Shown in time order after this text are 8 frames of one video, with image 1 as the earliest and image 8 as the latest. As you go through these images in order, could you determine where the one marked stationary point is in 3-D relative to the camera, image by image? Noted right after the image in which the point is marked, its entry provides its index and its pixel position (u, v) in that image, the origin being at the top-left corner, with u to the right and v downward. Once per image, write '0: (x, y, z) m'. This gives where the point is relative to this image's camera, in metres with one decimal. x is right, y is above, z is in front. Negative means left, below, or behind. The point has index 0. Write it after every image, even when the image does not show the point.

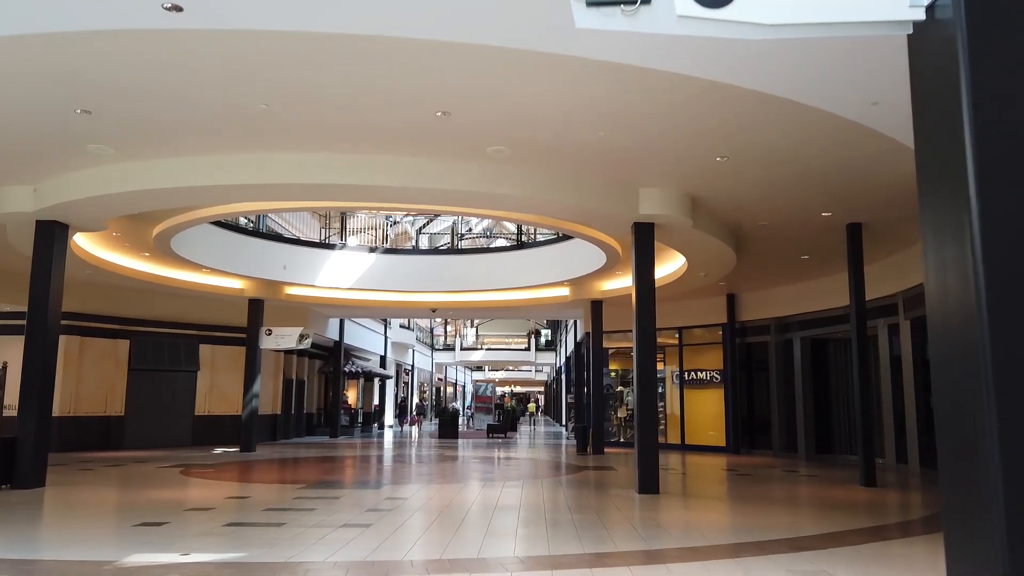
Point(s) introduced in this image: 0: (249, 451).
0: (-6.2, -3.8, +17.9) m
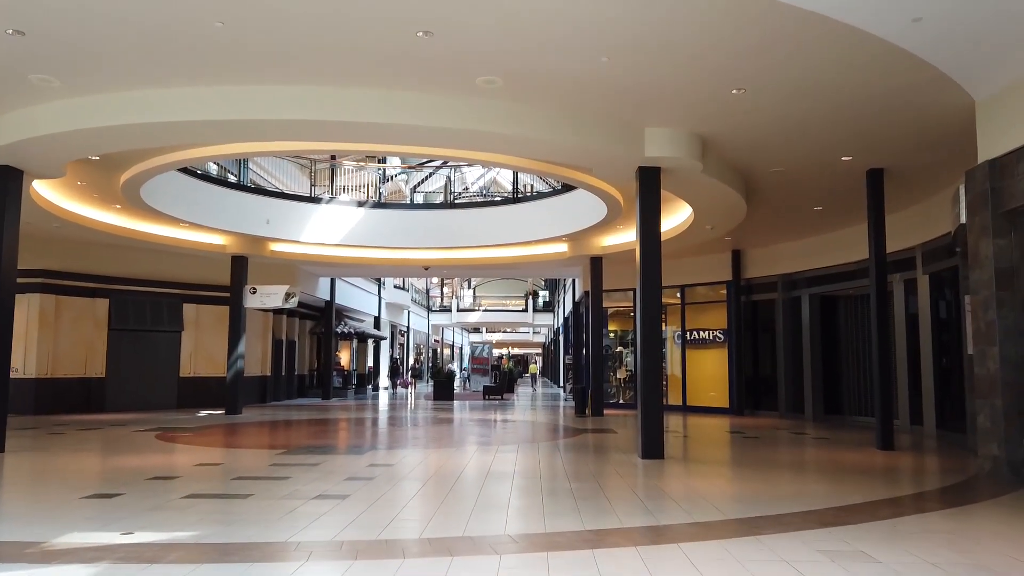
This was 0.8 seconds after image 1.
0: (-6.3, -2.8, +17.2) m
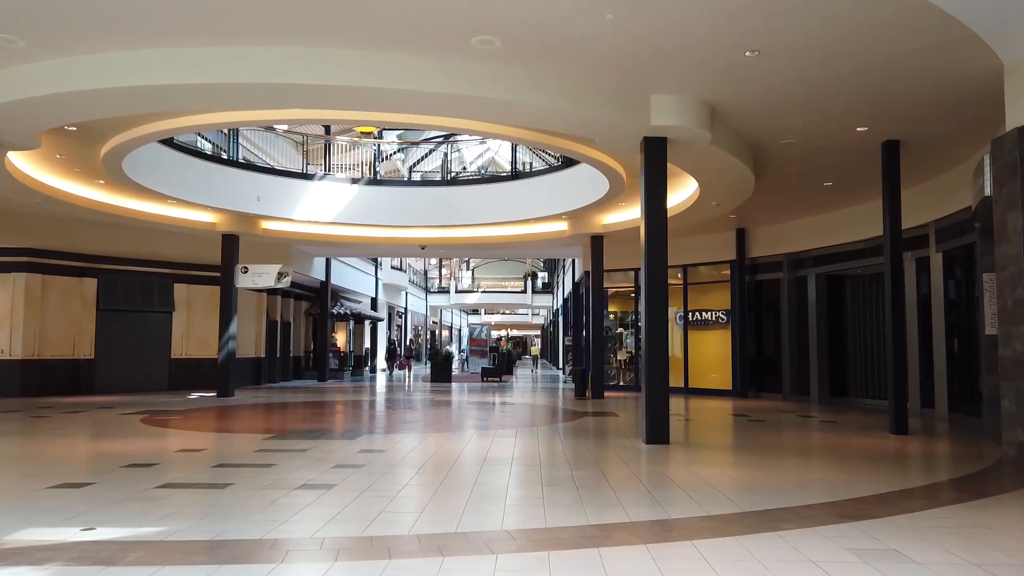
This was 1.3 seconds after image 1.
0: (-6.3, -2.4, +16.8) m
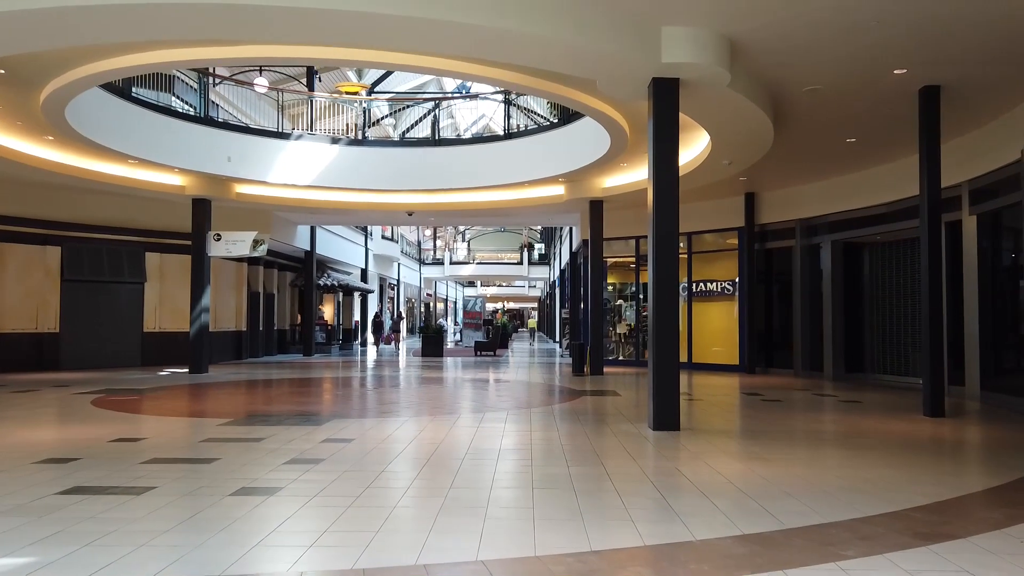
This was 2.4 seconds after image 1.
0: (-6.4, -1.7, +15.8) m
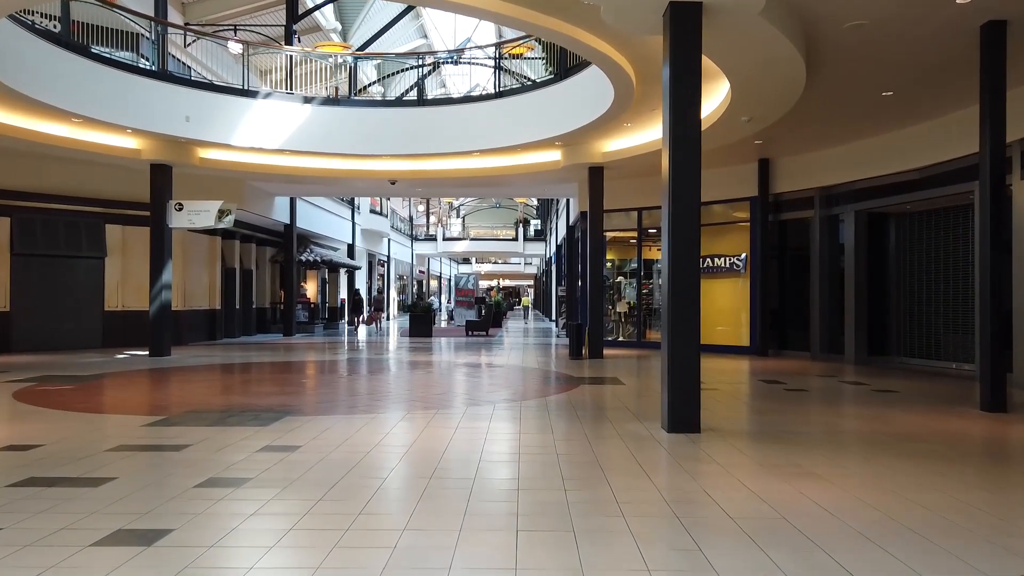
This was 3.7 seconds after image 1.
0: (-6.6, -1.3, +14.4) m
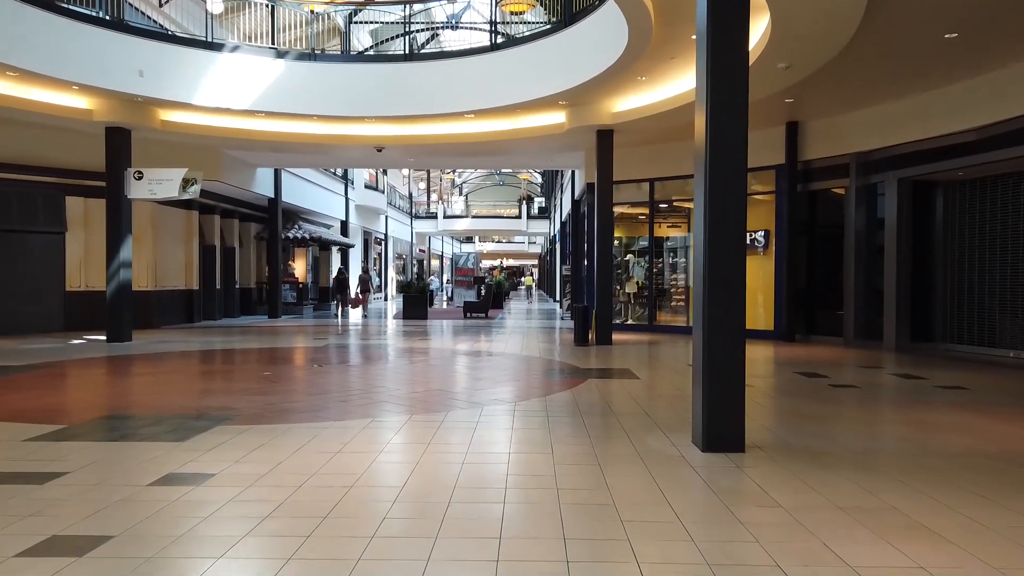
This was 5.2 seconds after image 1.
0: (-6.6, -0.9, +13.0) m
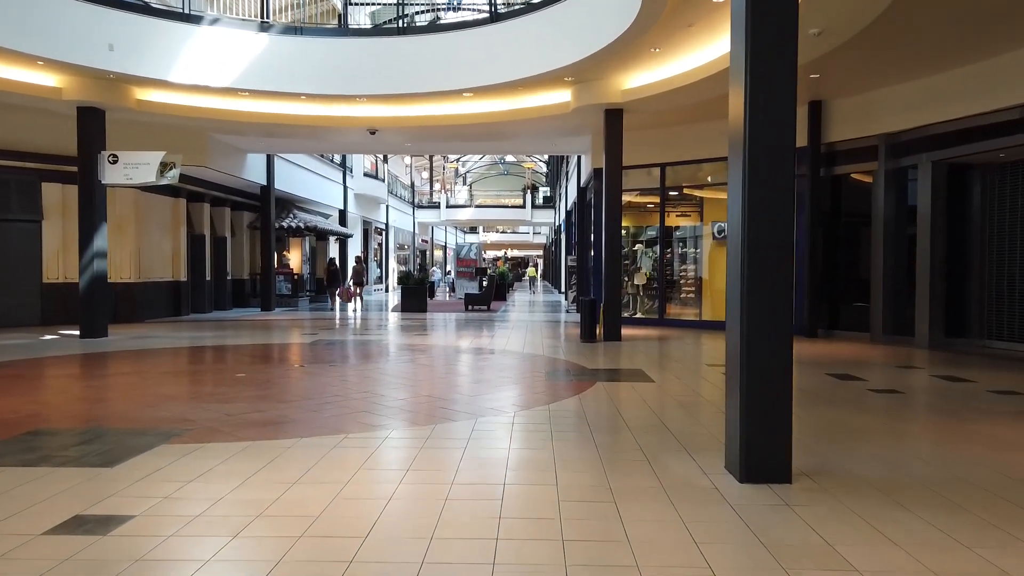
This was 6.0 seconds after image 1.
0: (-6.6, -0.8, +12.2) m
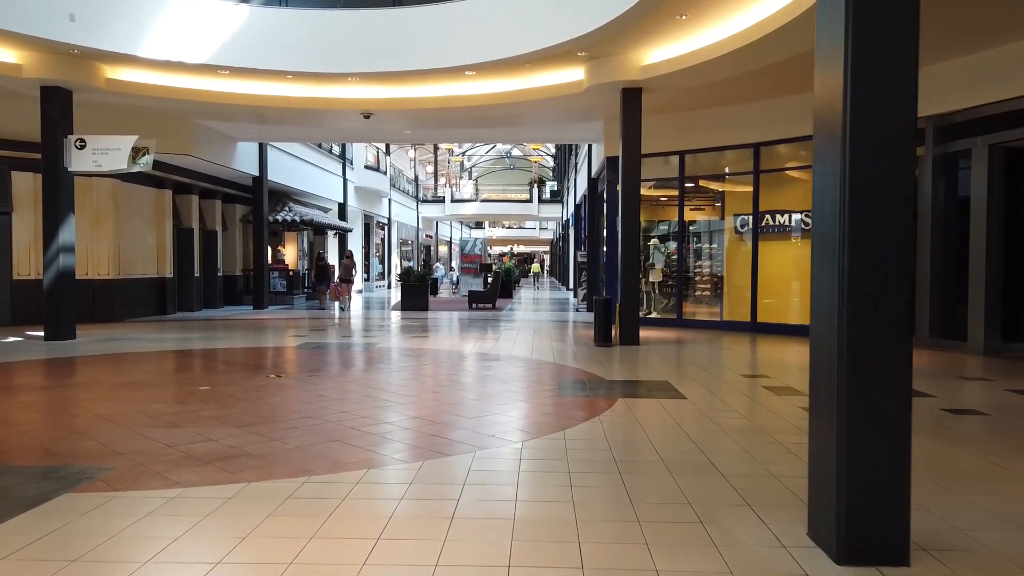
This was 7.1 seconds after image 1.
0: (-6.5, -0.7, +11.2) m
